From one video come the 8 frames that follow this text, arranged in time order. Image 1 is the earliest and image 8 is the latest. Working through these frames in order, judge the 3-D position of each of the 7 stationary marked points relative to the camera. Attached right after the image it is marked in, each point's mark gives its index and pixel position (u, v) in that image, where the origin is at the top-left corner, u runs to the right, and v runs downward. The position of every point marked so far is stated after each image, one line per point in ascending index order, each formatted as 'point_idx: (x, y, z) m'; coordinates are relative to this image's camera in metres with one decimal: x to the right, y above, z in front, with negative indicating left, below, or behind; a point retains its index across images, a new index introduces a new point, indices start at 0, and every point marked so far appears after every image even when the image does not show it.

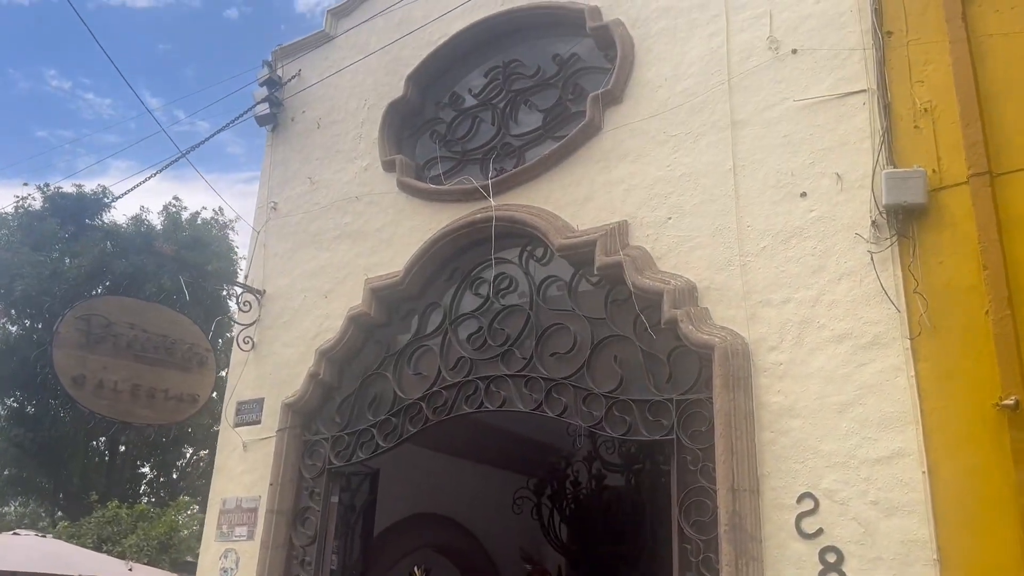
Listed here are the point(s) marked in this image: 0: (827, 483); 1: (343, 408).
0: (+1.6, -1.0, +4.4) m
1: (-1.3, -1.0, +6.7) m
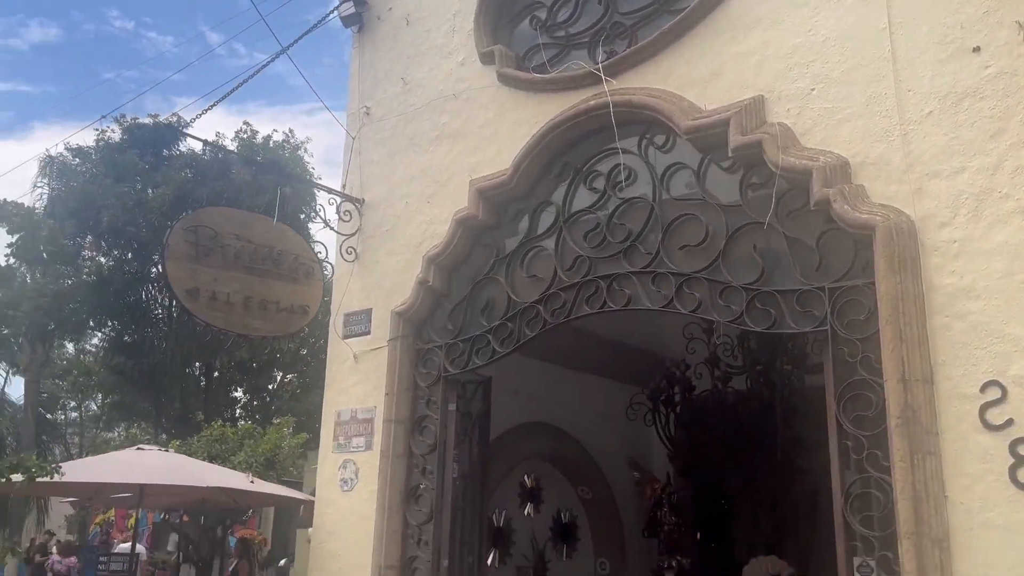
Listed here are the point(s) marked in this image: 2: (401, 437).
0: (+2.4, -0.4, +3.9) m
1: (-0.4, -0.2, +6.4) m
2: (-0.8, -1.1, +6.3) m
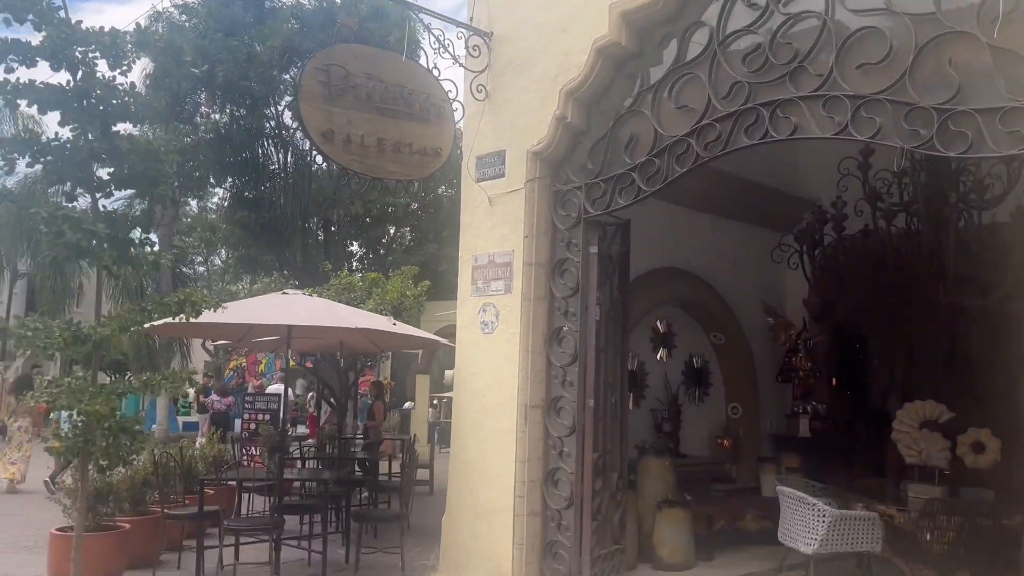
0: (+3.1, +0.4, +3.4) m
1: (+0.6, +1.0, +6.1) m
2: (+0.2, +0.1, +6.1) m
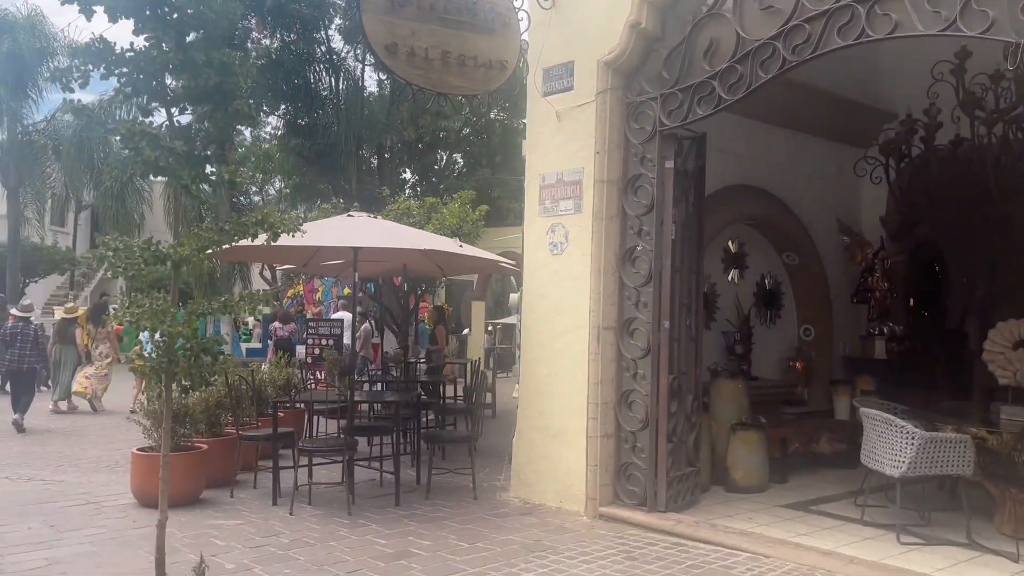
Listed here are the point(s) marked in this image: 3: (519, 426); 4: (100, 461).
0: (+3.4, +0.8, +2.9) m
1: (+1.1, +1.6, +5.8) m
2: (+0.7, +0.6, +5.9) m
3: (+0.1, -1.1, +6.5) m
4: (-4.0, -1.7, +8.2) m
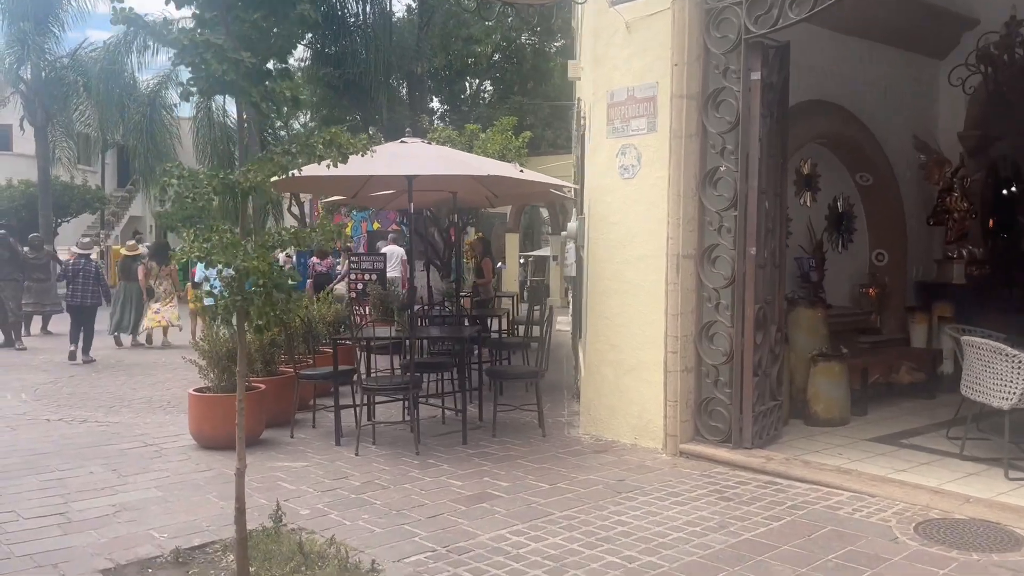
0: (+3.8, +1.1, +2.4) m
1: (+1.5, +2.0, +5.2) m
2: (+1.2, +1.1, +5.5) m
3: (+0.6, -0.5, +6.2) m
4: (-3.4, -1.1, +8.0) m
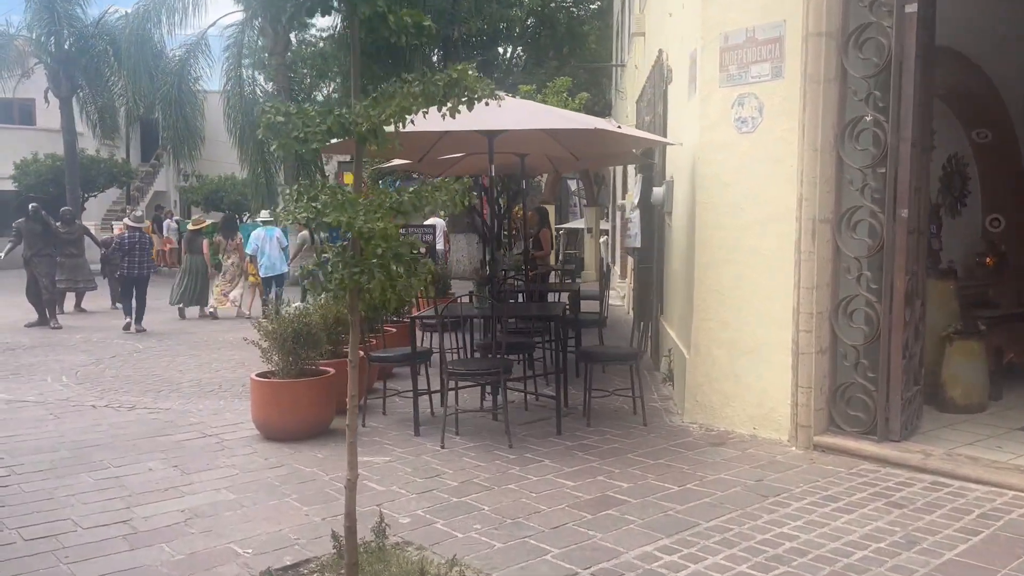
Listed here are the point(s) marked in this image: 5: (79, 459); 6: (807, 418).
0: (+4.3, +1.1, +1.6) m
1: (+2.1, +2.2, +4.4) m
2: (+1.8, +1.3, +4.7) m
3: (+1.2, -0.3, +5.5) m
4: (-2.7, -0.9, +7.5) m
5: (-2.6, -1.0, +5.1) m
6: (+1.7, -0.7, +4.8) m
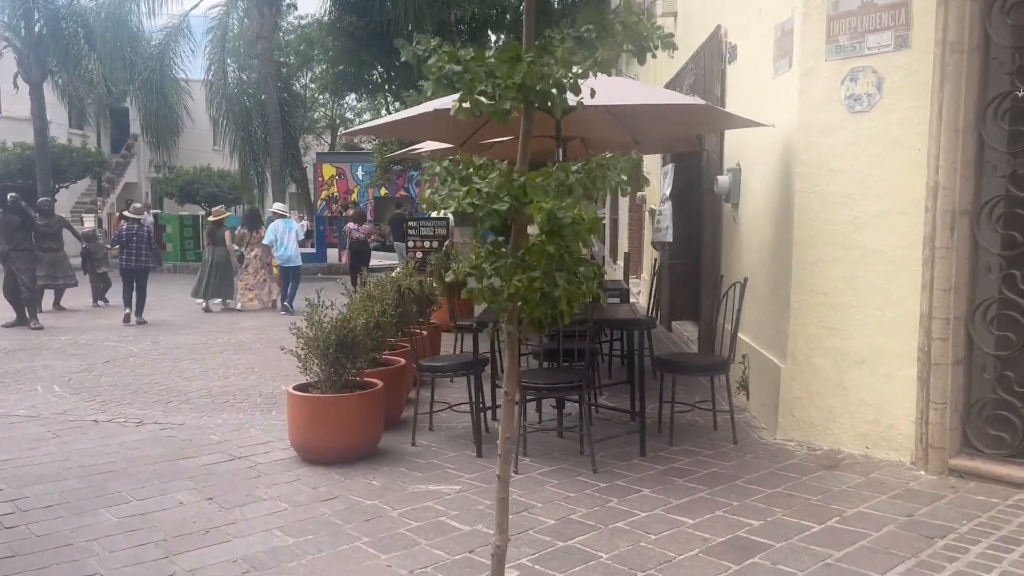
0: (+4.9, +1.1, +1.1) m
1: (+2.6, +2.2, +3.8) m
2: (+2.2, +1.3, +4.1) m
3: (+1.6, -0.3, +4.9) m
4: (-2.4, -0.8, +6.7) m
5: (-2.2, -1.0, +4.3) m
6: (+2.2, -0.8, +4.2) m
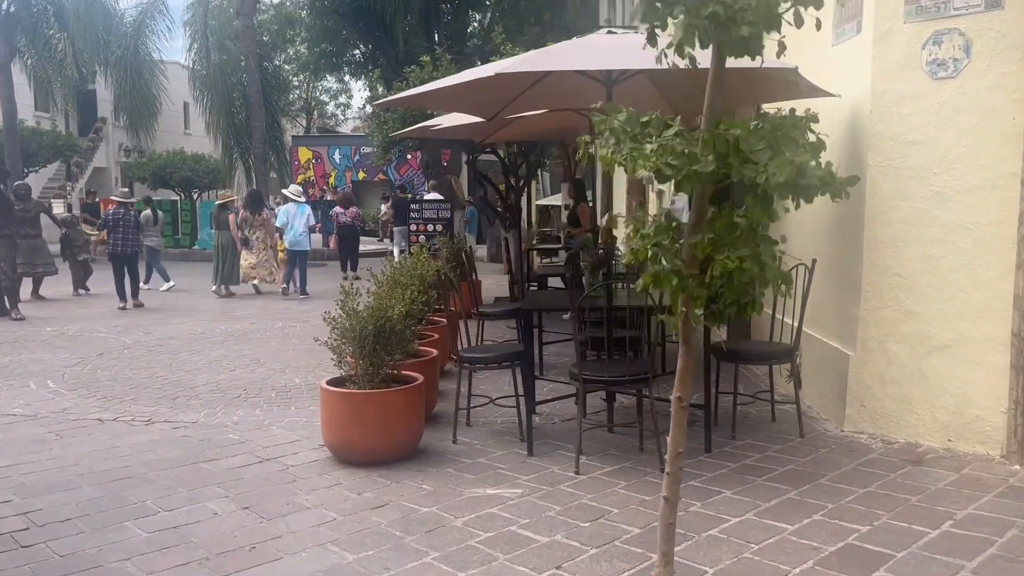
0: (+5.3, +1.2, +0.9) m
1: (+2.9, +2.3, +3.5) m
2: (+2.5, +1.4, +3.8) m
3: (+1.9, -0.2, +4.6) m
4: (-2.1, -0.7, +6.3) m
5: (-1.9, -1.0, +3.9) m
6: (+2.5, -0.7, +3.9) m
